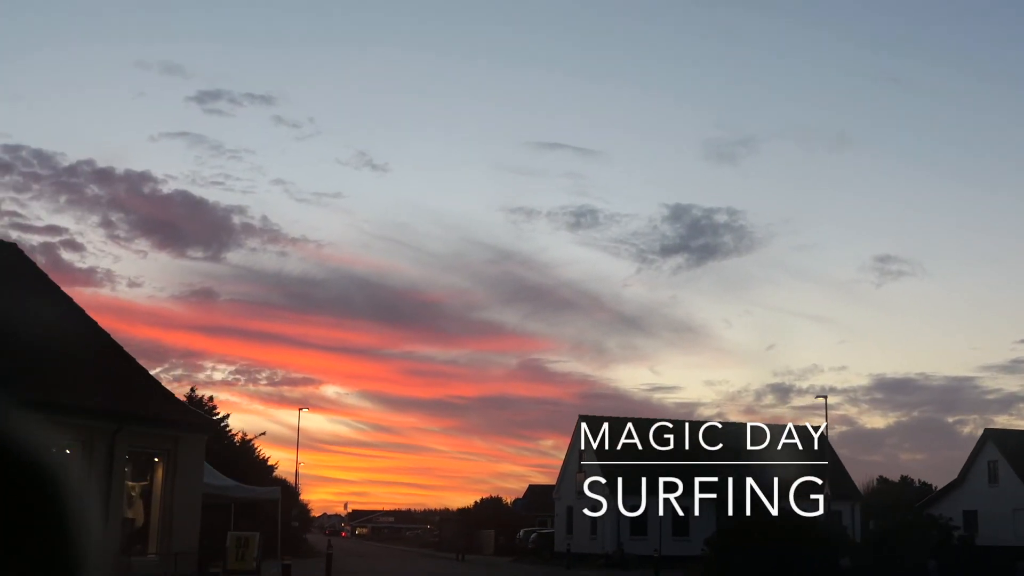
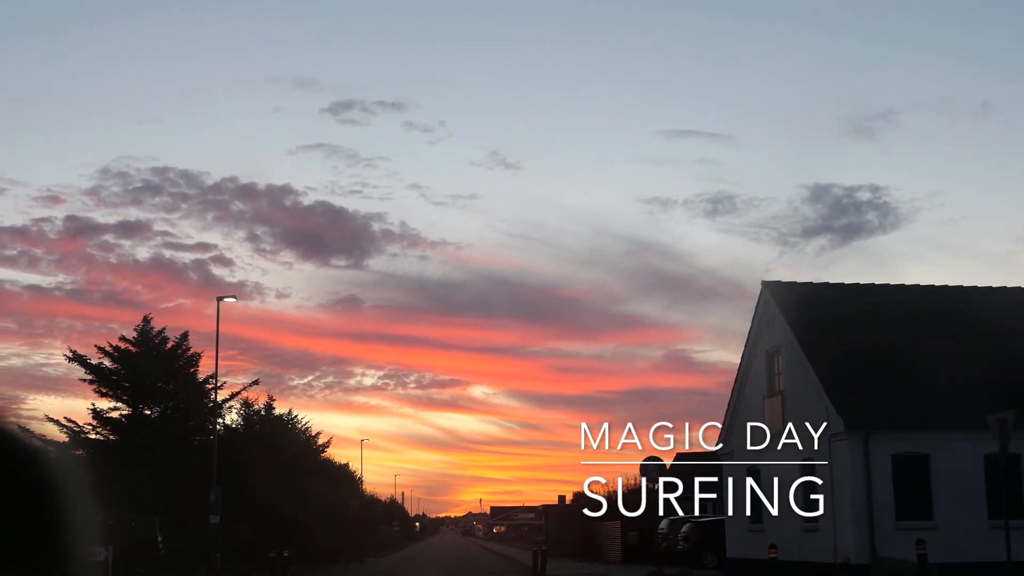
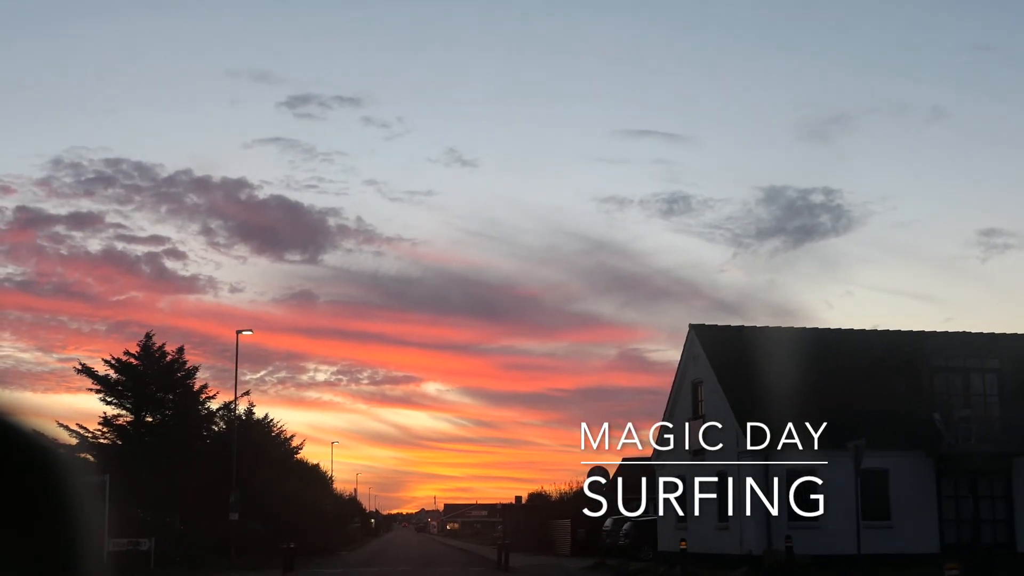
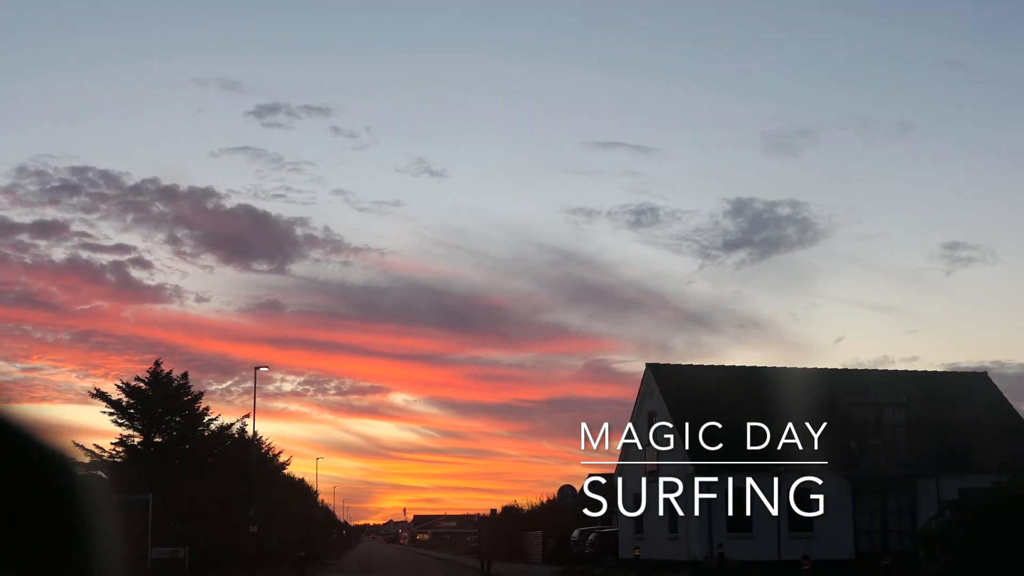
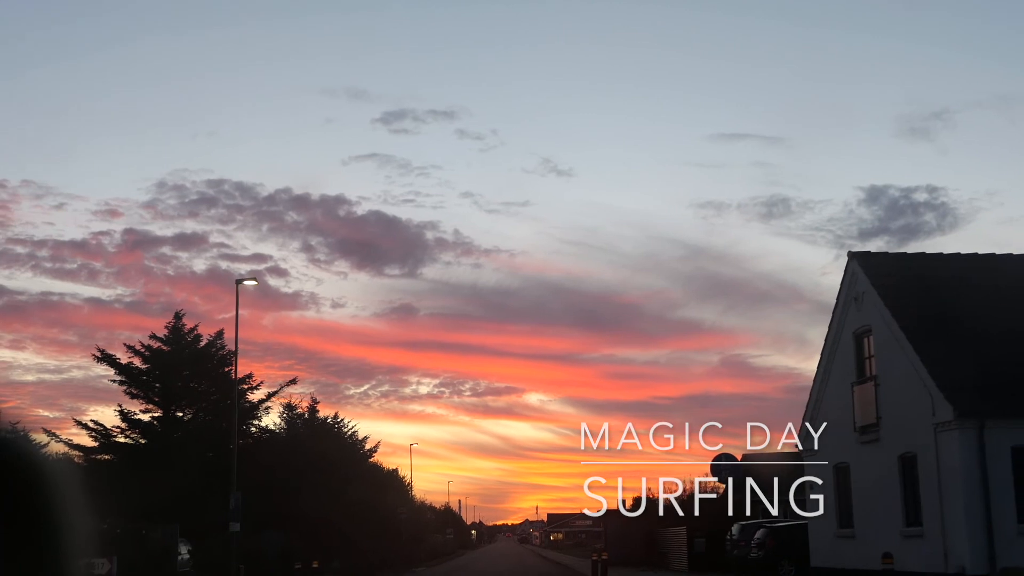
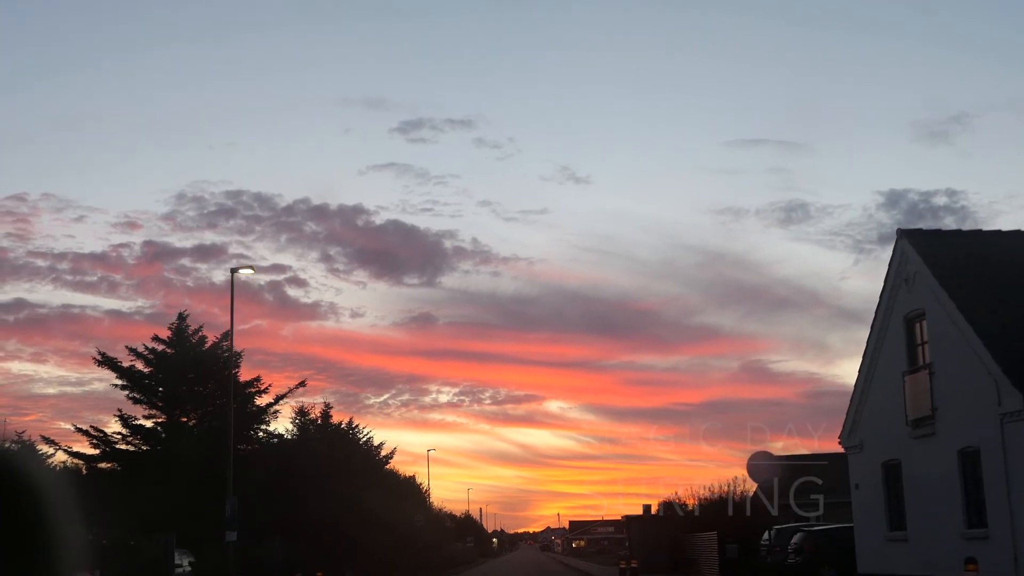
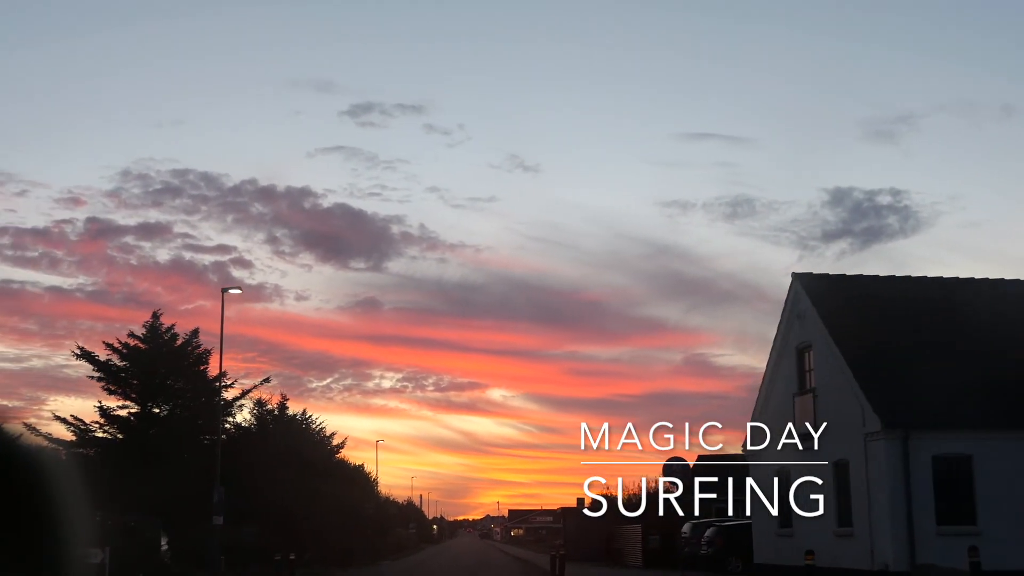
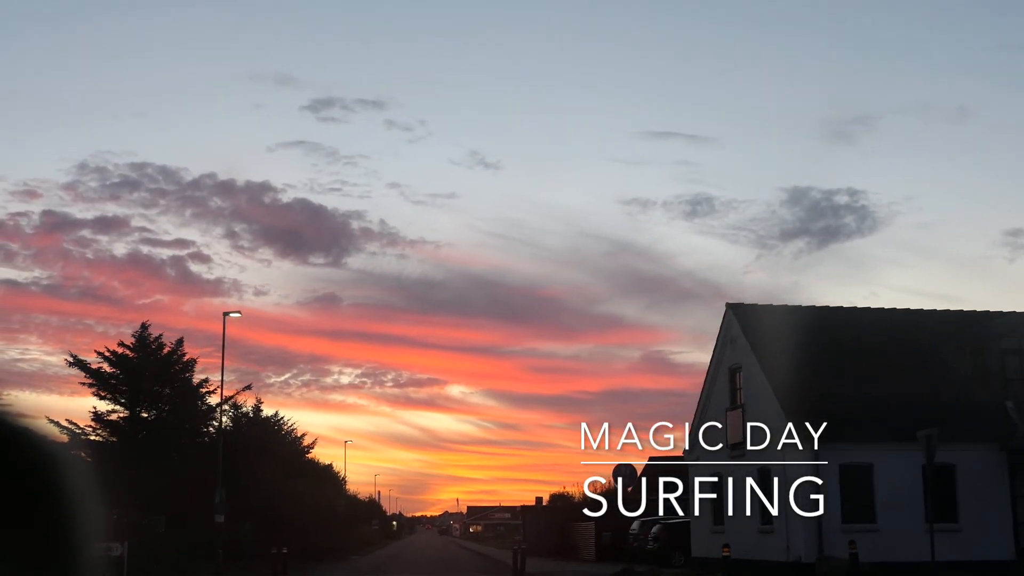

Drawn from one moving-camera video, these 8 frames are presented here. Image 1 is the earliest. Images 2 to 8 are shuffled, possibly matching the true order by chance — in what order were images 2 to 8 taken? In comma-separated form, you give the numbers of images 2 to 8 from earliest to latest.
4, 3, 8, 2, 7, 5, 6
